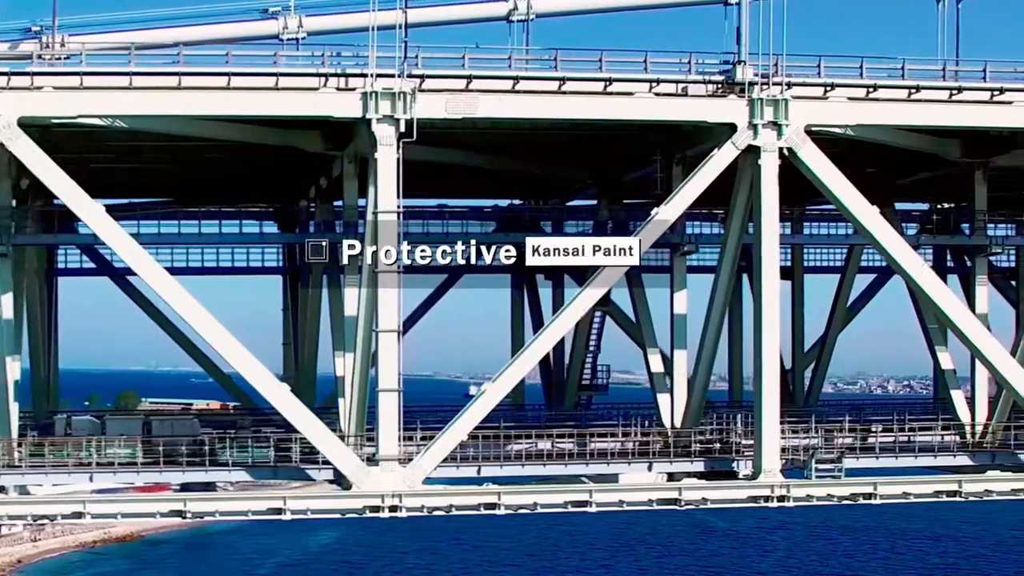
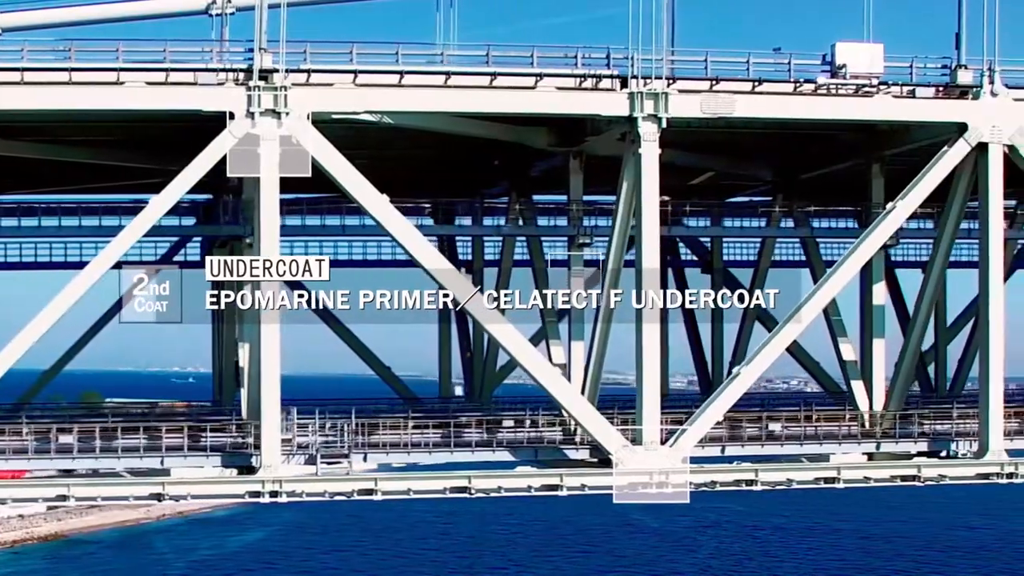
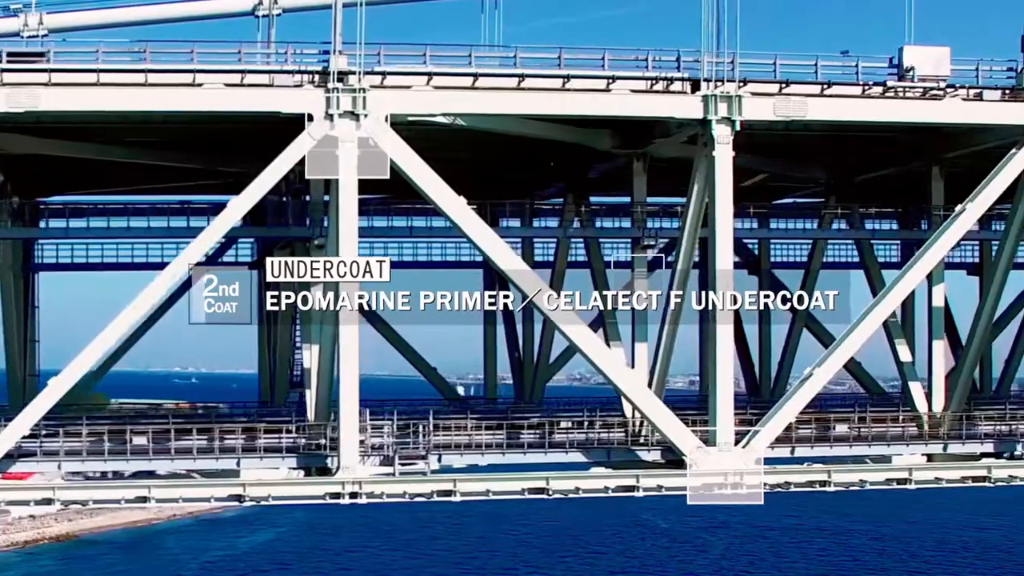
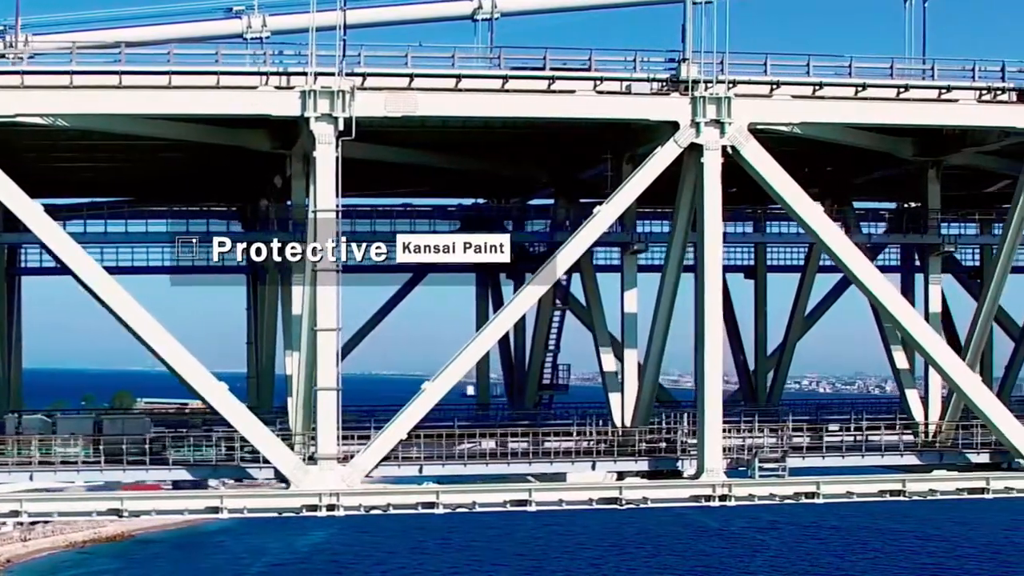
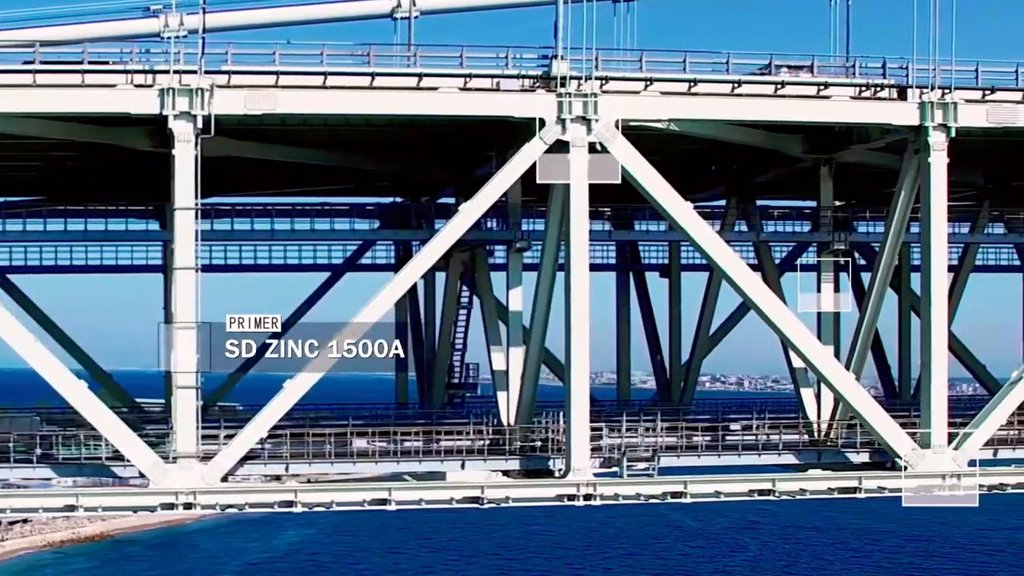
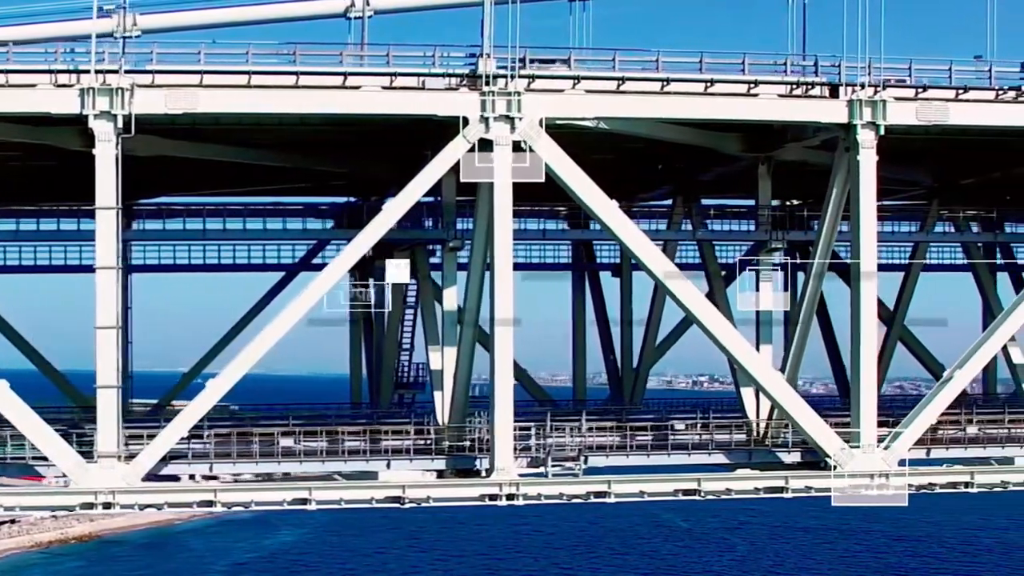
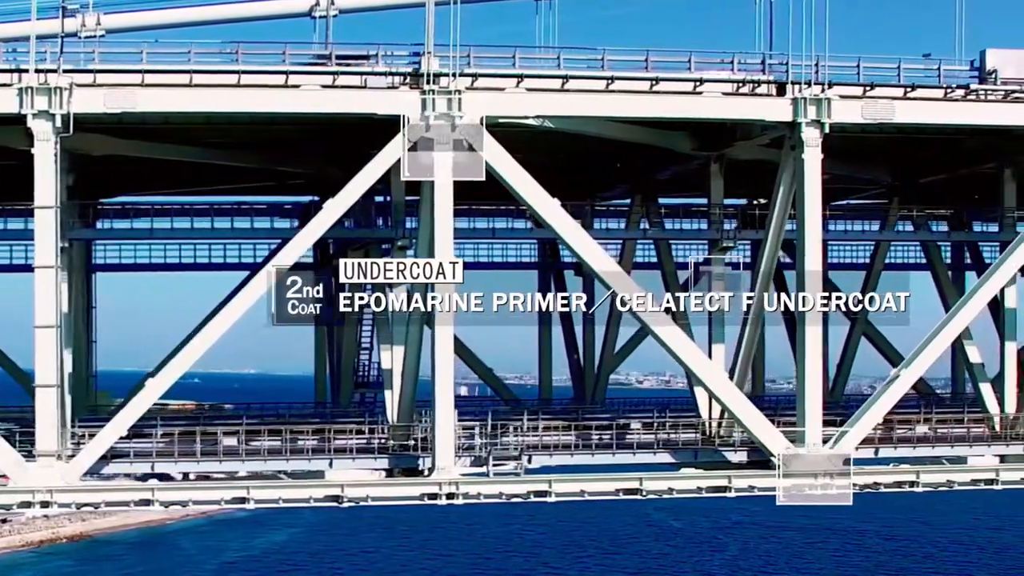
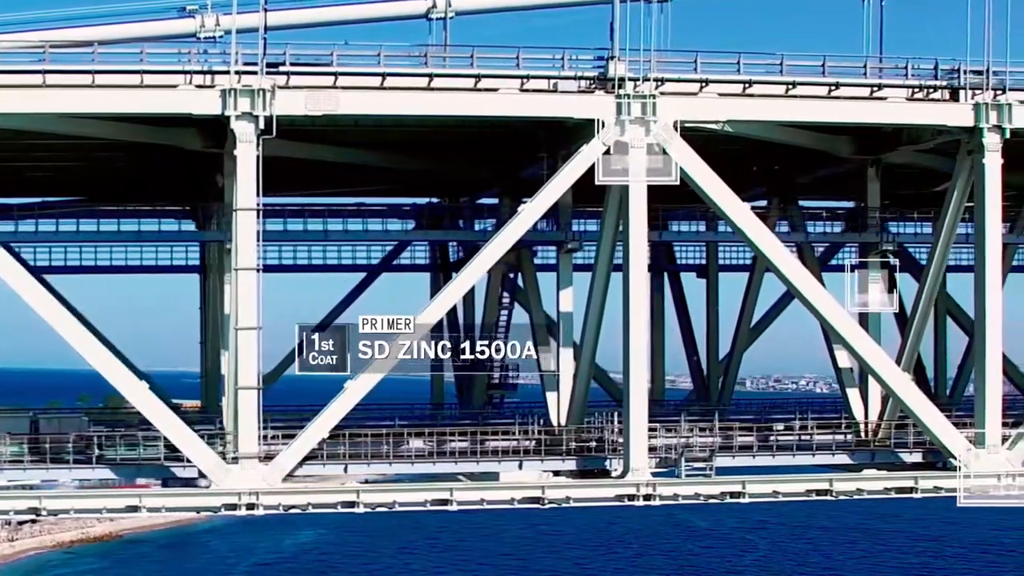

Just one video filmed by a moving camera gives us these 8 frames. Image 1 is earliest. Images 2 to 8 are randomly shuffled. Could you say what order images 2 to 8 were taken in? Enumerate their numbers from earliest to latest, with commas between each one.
4, 8, 5, 6, 7, 3, 2
